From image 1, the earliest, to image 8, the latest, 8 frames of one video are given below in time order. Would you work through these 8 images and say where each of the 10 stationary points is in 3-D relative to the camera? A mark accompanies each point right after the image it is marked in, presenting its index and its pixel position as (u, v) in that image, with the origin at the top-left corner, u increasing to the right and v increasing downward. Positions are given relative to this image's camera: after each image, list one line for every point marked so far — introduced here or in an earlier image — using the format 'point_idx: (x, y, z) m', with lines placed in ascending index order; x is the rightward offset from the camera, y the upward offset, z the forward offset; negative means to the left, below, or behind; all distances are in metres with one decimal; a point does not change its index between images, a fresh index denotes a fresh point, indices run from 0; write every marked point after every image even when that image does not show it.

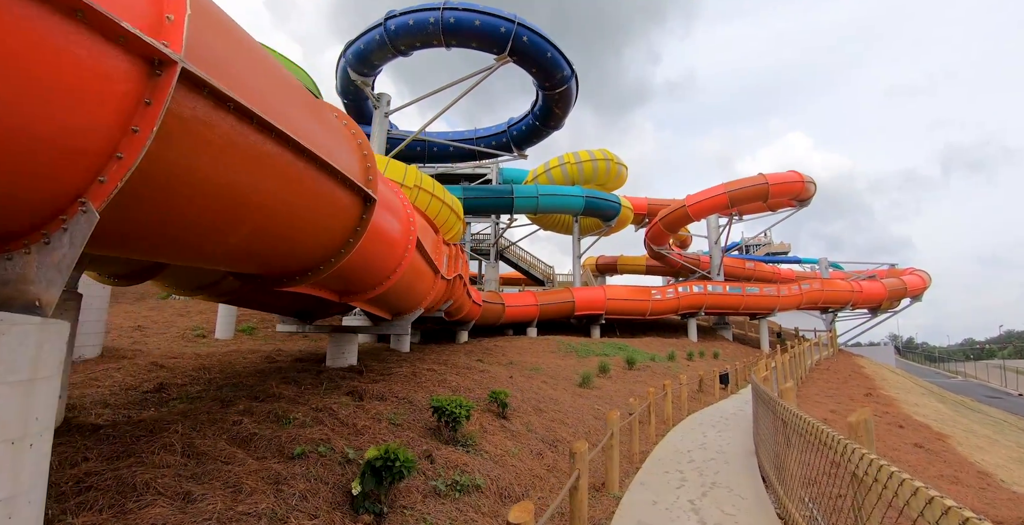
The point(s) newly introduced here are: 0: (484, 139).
0: (-0.7, +4.4, +17.8) m
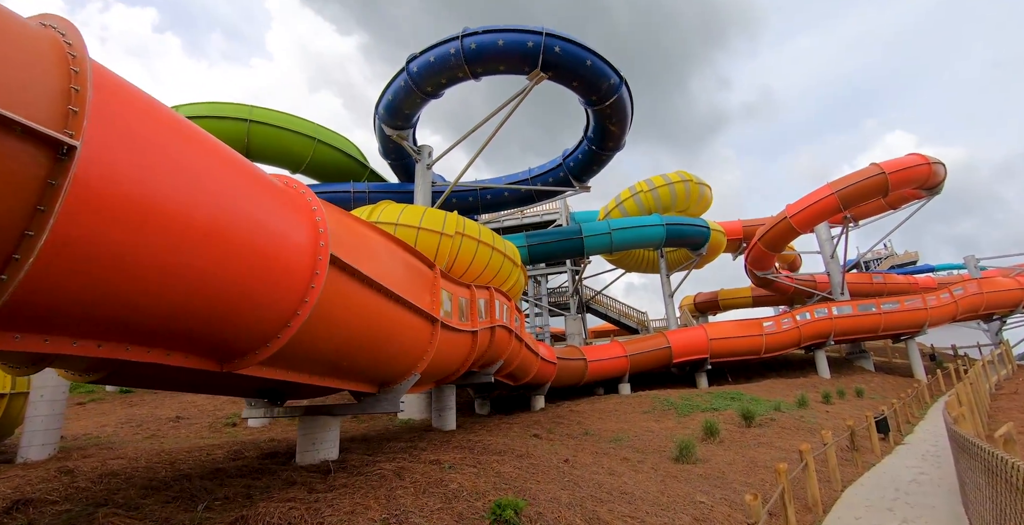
0: (+1.2, +2.8, +16.1) m
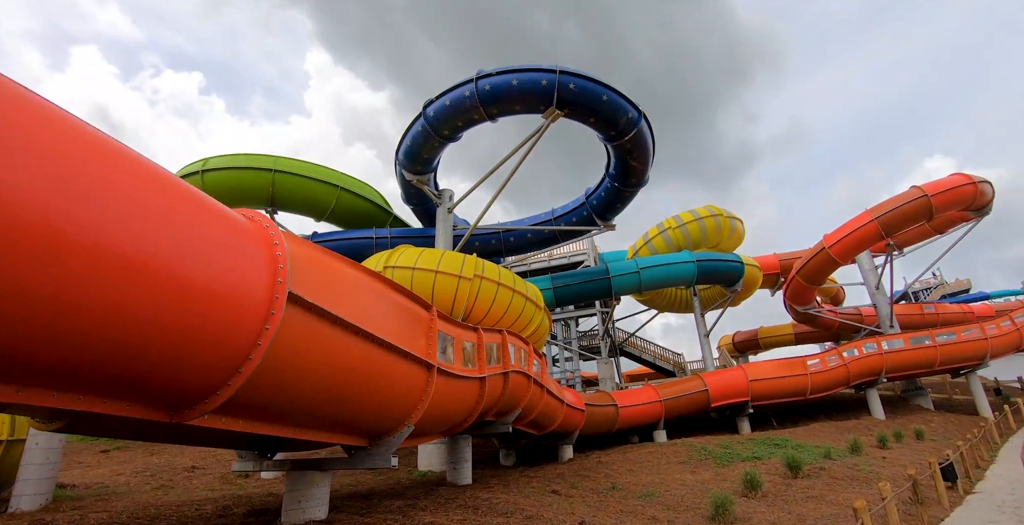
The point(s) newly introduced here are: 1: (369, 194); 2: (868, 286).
0: (+1.8, +1.4, +15.9) m
1: (-5.8, +2.8, +18.5) m
2: (+14.2, -0.9, +18.4) m
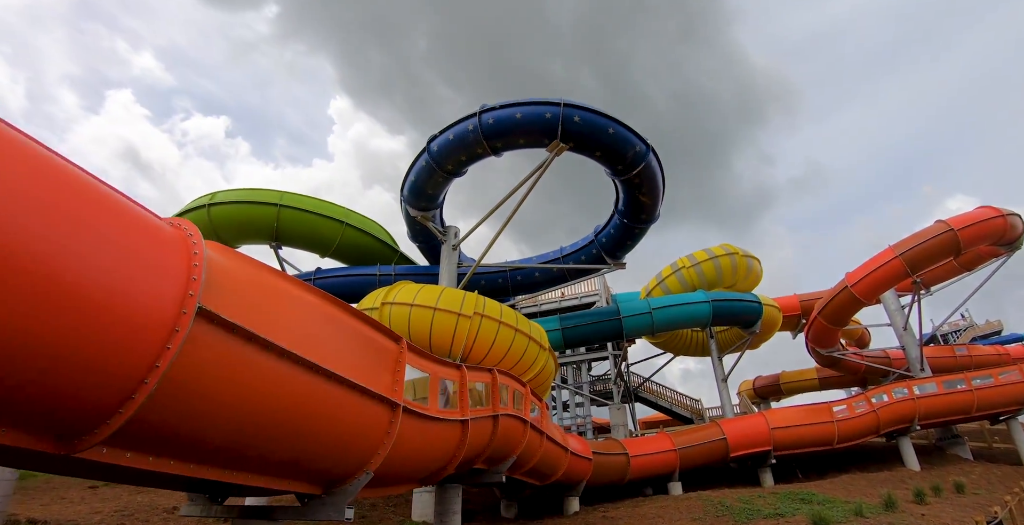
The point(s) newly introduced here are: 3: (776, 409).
0: (+1.9, +0.2, +15.5) m
1: (-5.5, +1.3, +18.4) m
2: (+14.4, -2.4, +17.4) m
3: (+8.3, -4.7, +14.6) m
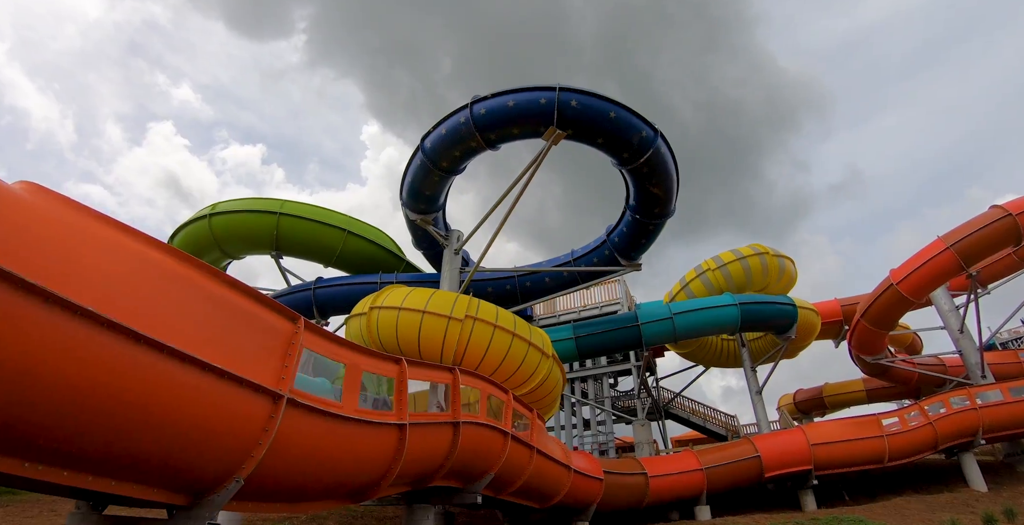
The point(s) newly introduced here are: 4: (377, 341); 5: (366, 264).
0: (+2.1, +0.1, +14.4) m
1: (-5.2, +1.0, +17.8) m
2: (+14.7, -2.2, +15.5) m
3: (+8.5, -4.5, +13.0) m
4: (-3.2, -1.9, +11.1) m
5: (-5.7, 0.0, +17.7) m
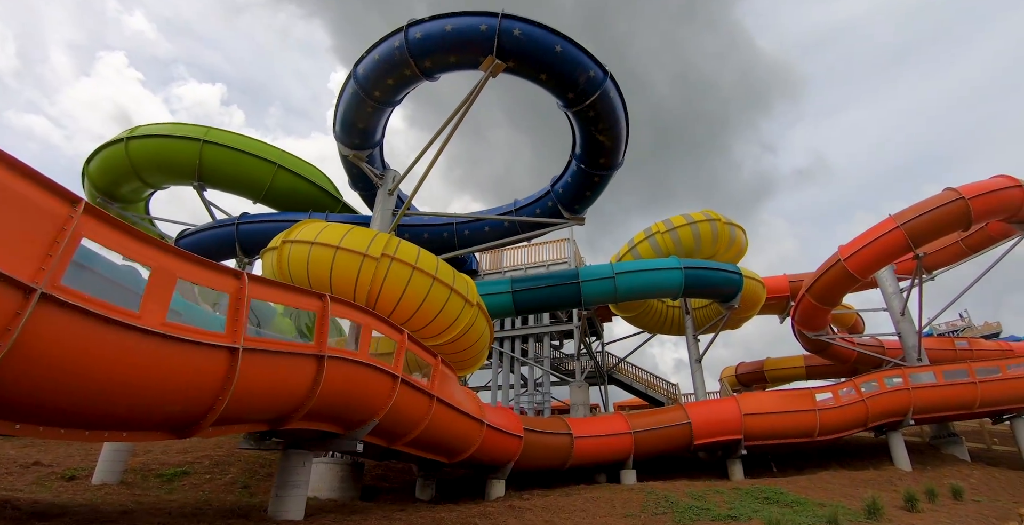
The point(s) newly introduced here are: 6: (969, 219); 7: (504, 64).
0: (+0.4, +1.5, +13.5) m
1: (-7.0, +3.1, +16.4) m
2: (+12.8, -1.5, +15.5) m
3: (+6.5, -3.6, +12.7) m
4: (-4.8, -0.3, +10.0) m
5: (-7.6, +2.1, +16.4) m
6: (+12.6, +1.2, +12.6) m
7: (-0.1, +4.4, +10.1) m
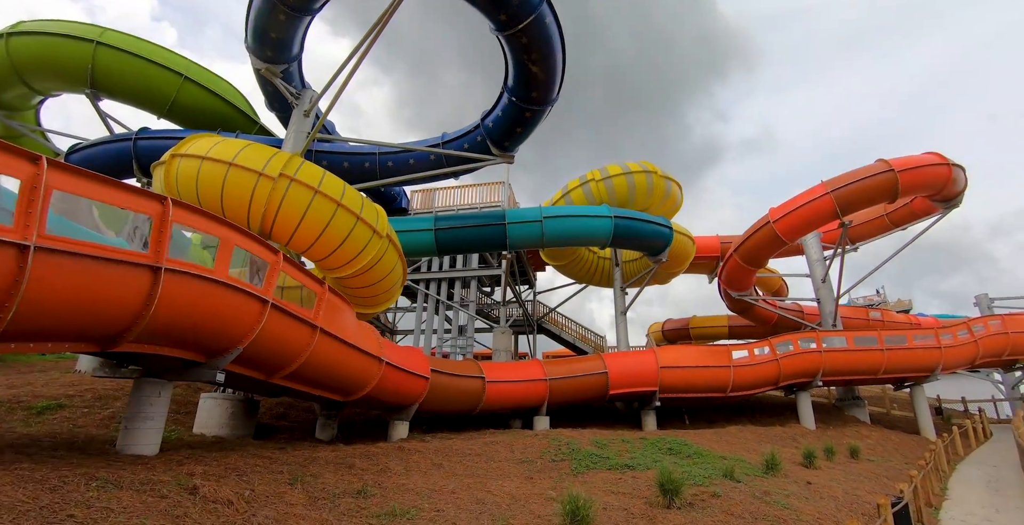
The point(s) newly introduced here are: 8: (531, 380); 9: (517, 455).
0: (-1.5, +3.2, +12.7) m
1: (-9.0, +5.4, +14.8) m
2: (+10.4, -0.4, +15.9) m
3: (+4.4, -2.3, +12.8) m
4: (-6.5, +1.3, +8.9) m
5: (-9.6, +4.4, +14.8) m
6: (+10.7, +2.1, +12.9) m
7: (-1.5, +5.7, +9.0) m
8: (+0.5, -2.9, +11.4) m
9: (+0.3, -3.4, +8.7) m
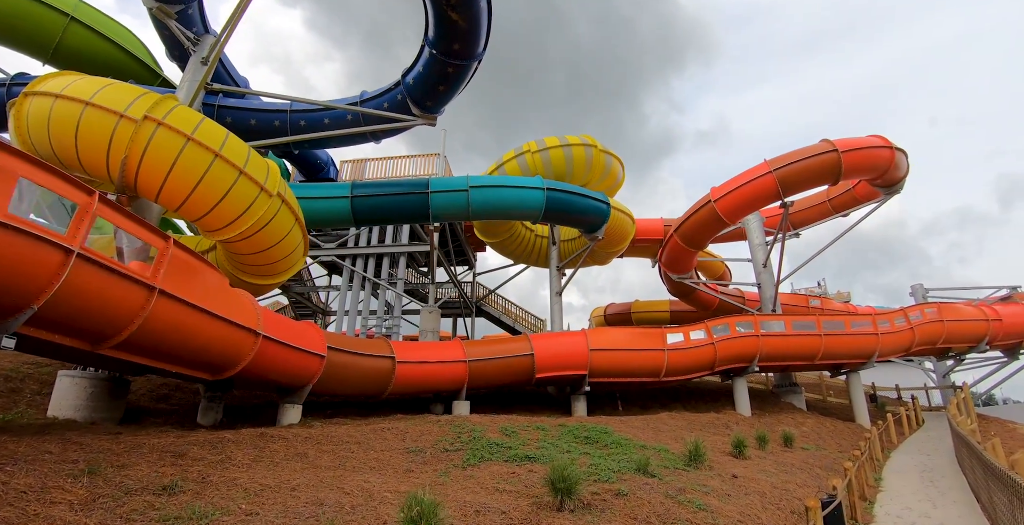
0: (-3.3, +3.9, +11.5) m
1: (-10.9, +6.3, +13.1) m
2: (+8.4, +0.1, +15.6) m
3: (+2.4, -1.8, +12.1) m
4: (-8.1, +2.0, +7.5) m
5: (-11.5, +5.3, +13.1) m
6: (+8.8, +2.5, +12.5) m
7: (-3.0, +6.3, +7.8) m
8: (-1.3, -2.3, +10.5) m
9: (-1.4, -2.8, +7.8) m
